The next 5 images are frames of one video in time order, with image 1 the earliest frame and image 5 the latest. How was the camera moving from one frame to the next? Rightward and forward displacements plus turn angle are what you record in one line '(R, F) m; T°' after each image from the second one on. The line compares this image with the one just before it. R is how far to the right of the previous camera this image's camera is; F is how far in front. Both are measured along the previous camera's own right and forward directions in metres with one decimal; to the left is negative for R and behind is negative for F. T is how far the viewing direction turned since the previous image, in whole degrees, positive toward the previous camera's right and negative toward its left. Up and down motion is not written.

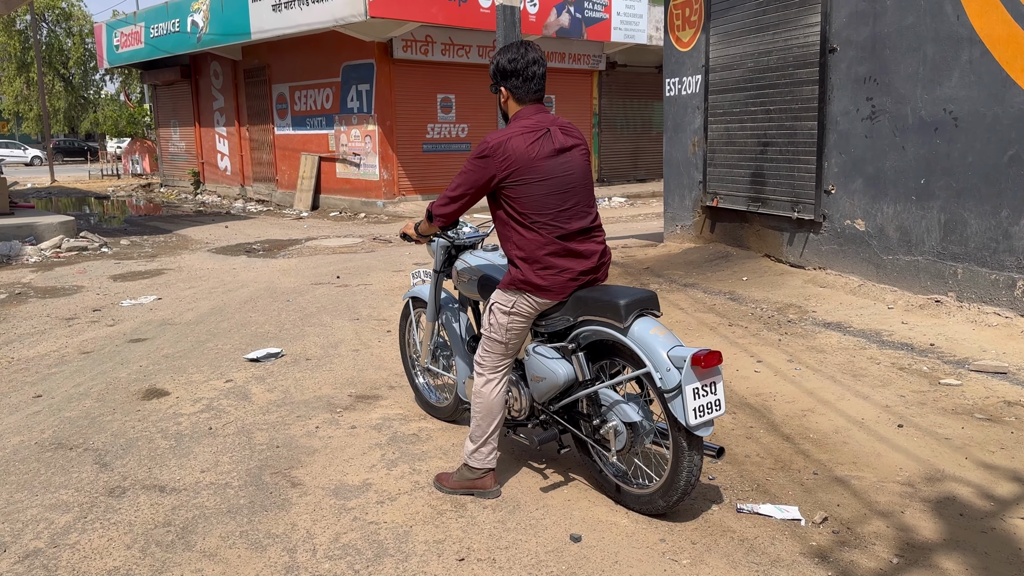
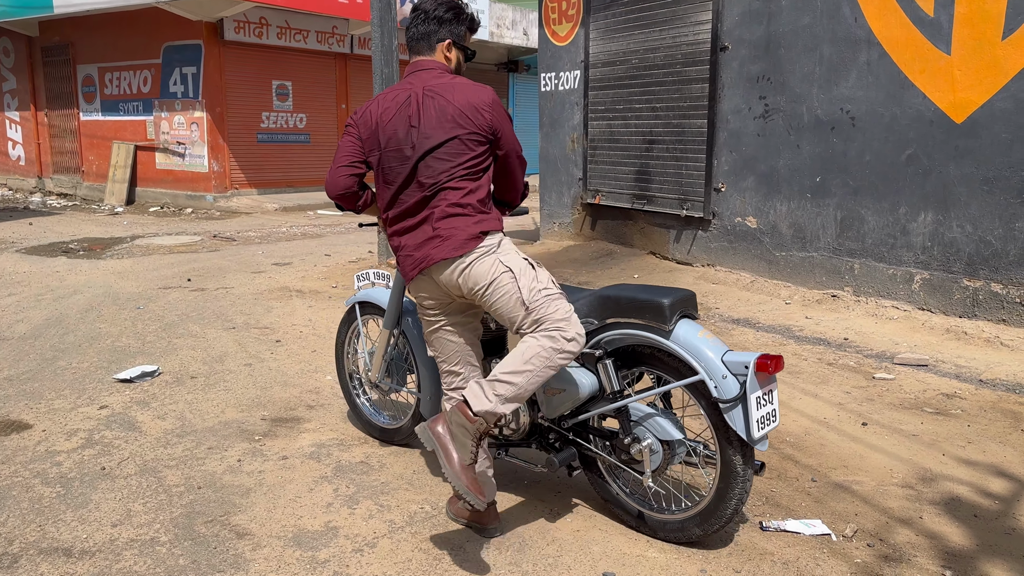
(-0.6, +0.5) m; +13°
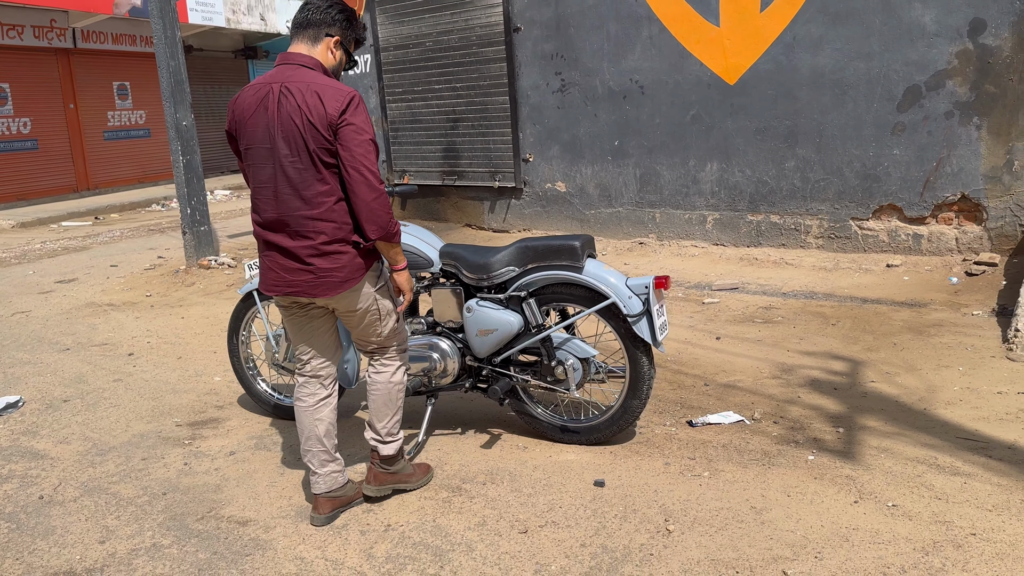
(-0.8, -0.2) m; +17°
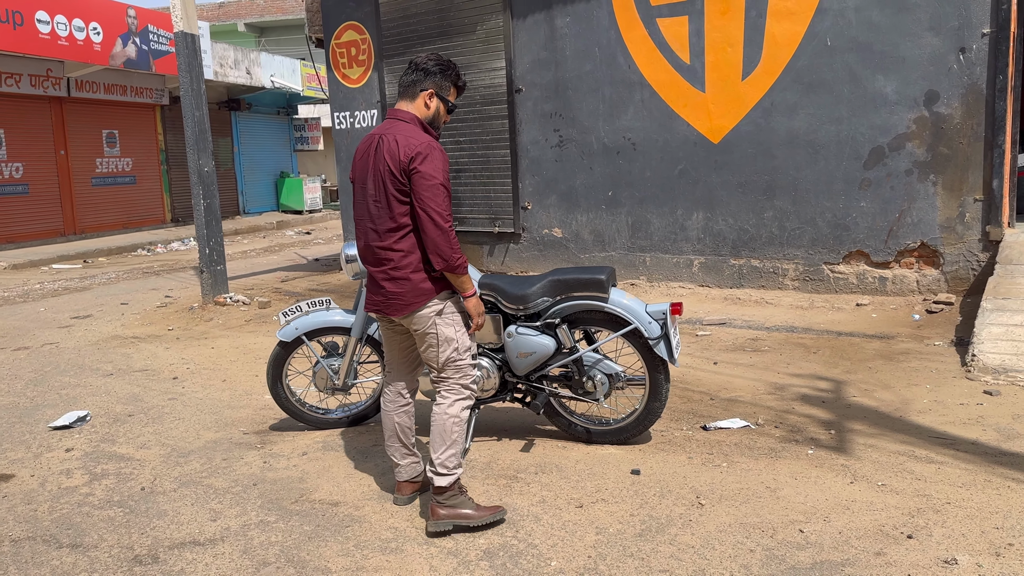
(-0.4, -0.6) m; +3°
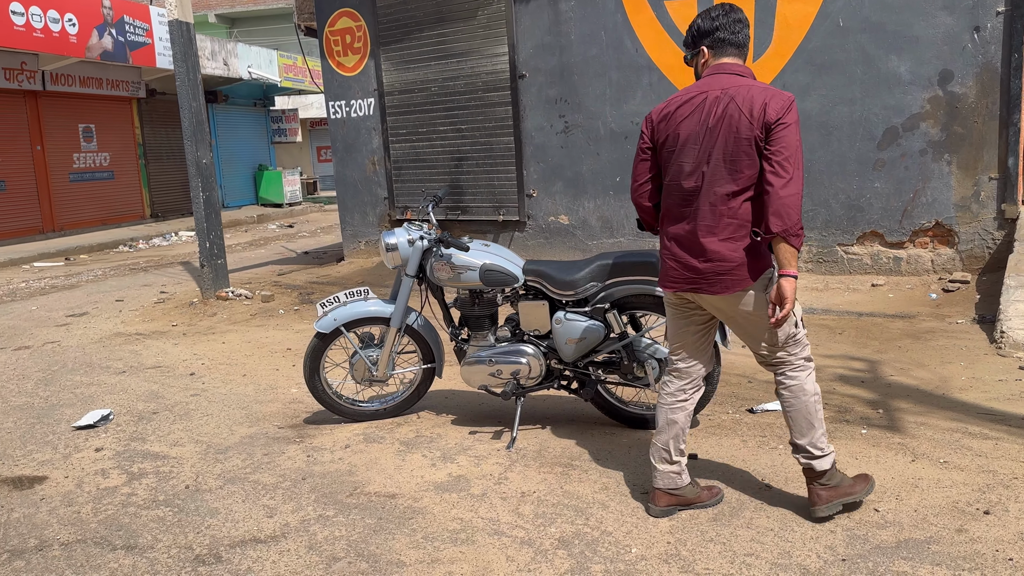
(-0.3, +0.1) m; +2°
